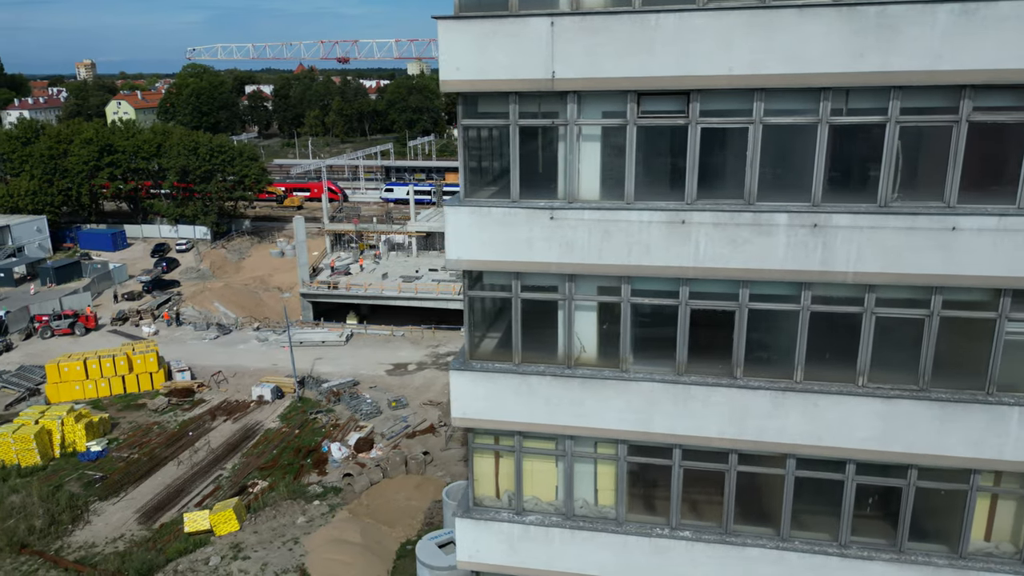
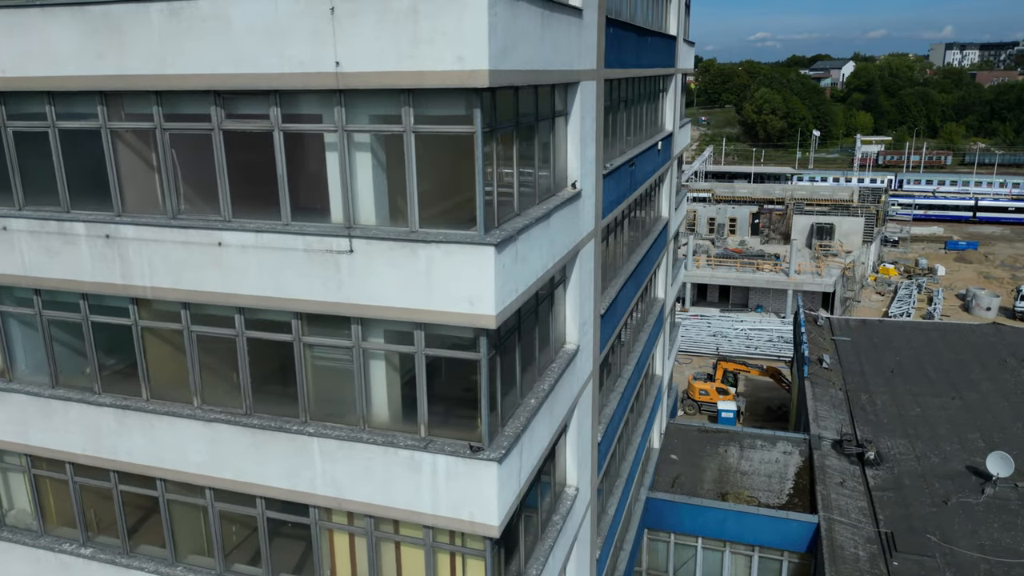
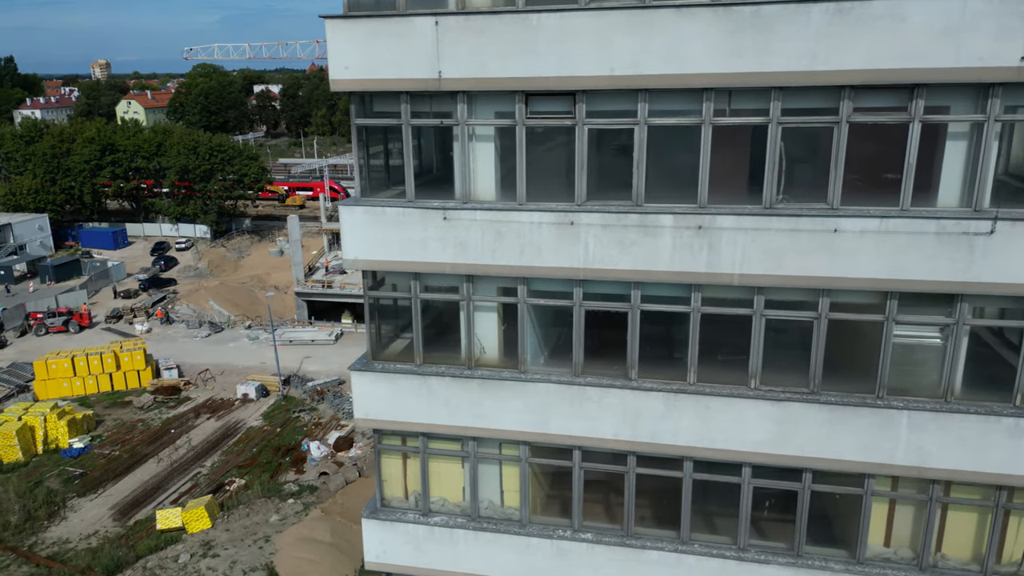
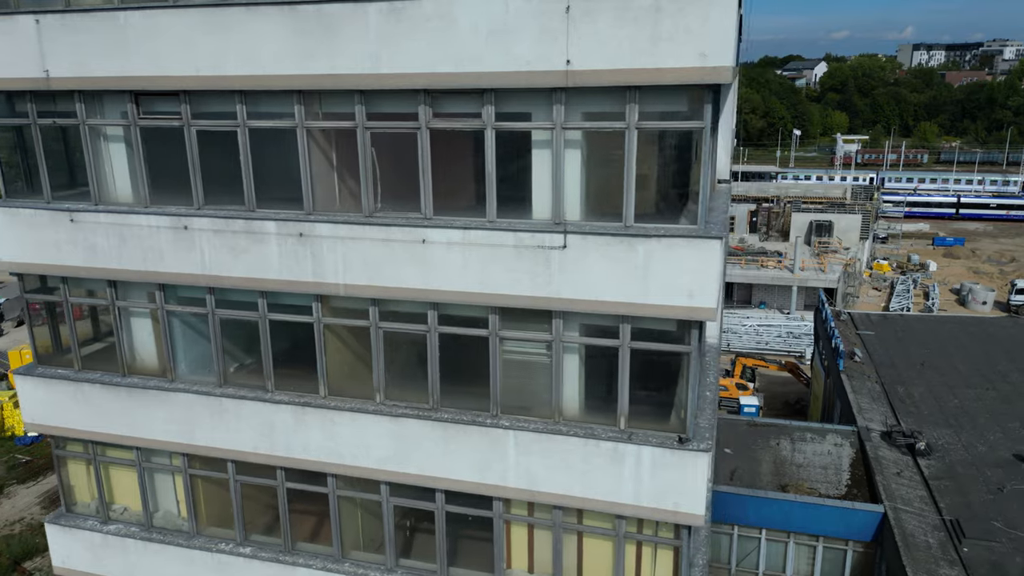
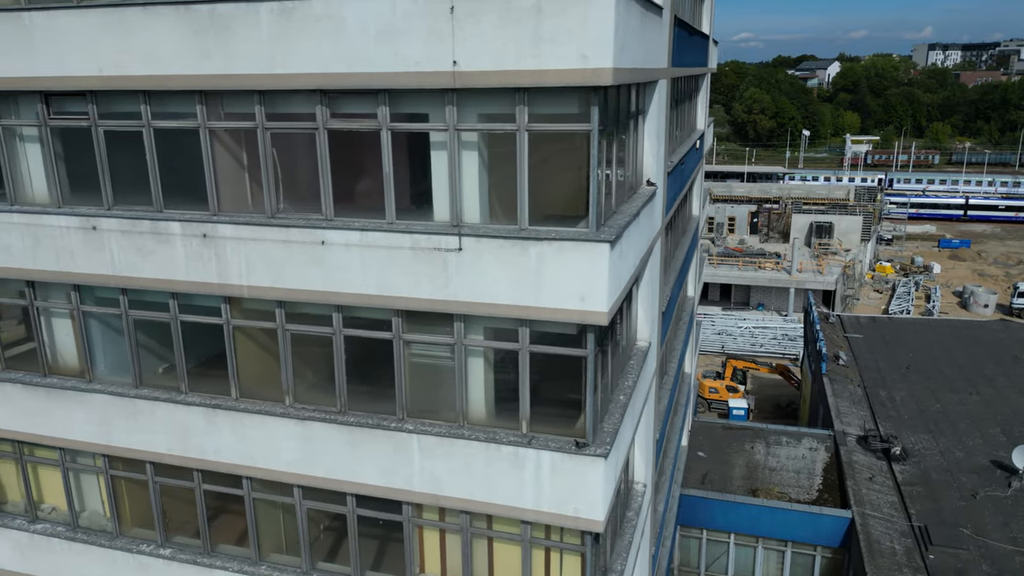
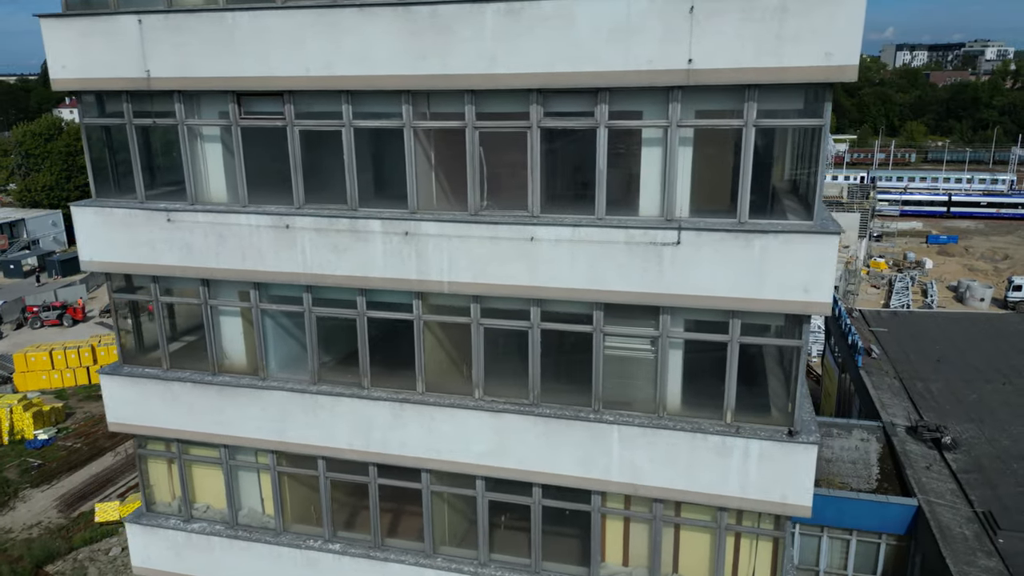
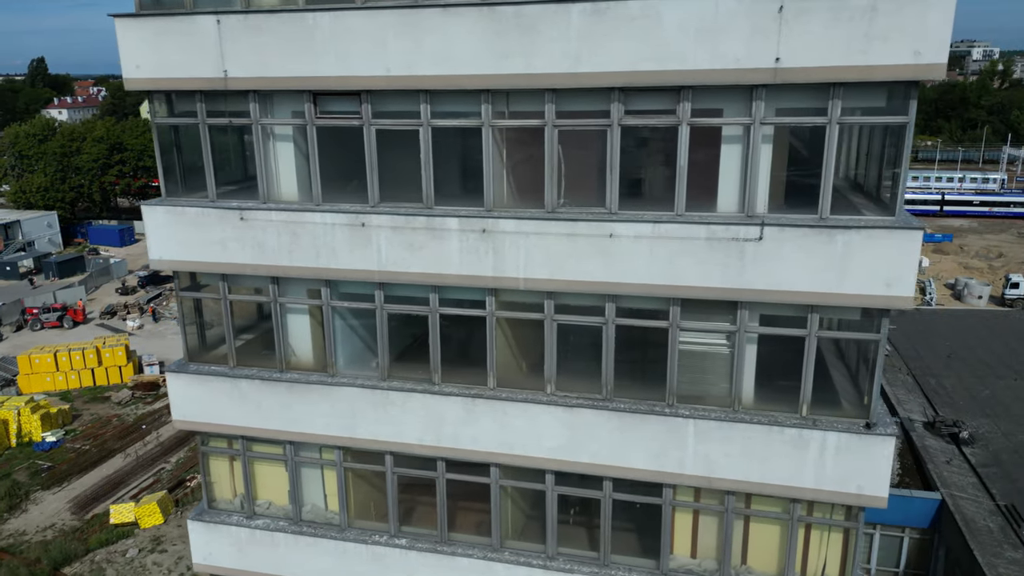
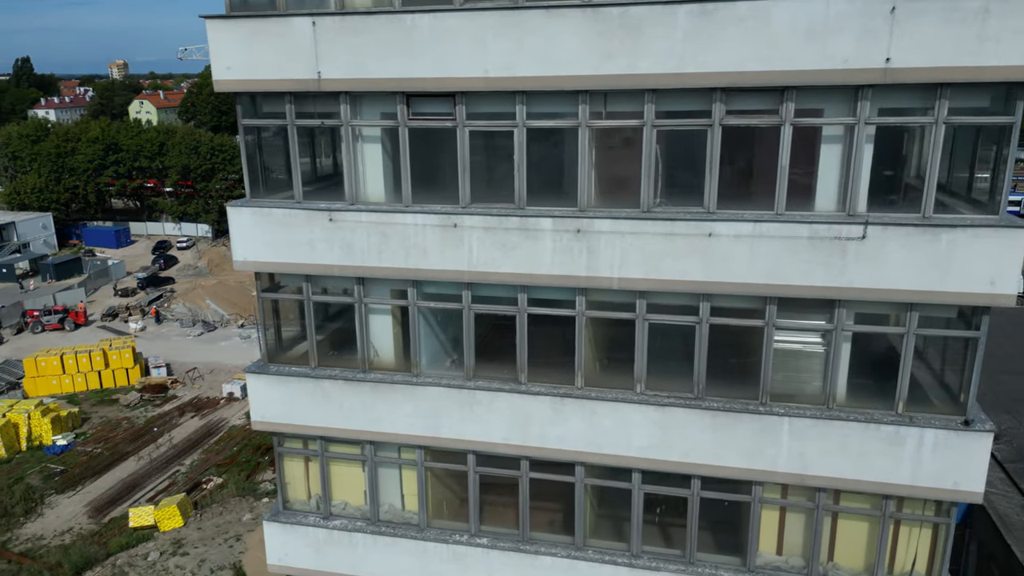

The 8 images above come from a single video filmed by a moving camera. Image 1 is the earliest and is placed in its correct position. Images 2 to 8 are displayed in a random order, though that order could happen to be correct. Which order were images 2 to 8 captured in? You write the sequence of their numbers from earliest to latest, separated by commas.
3, 8, 7, 6, 4, 5, 2
